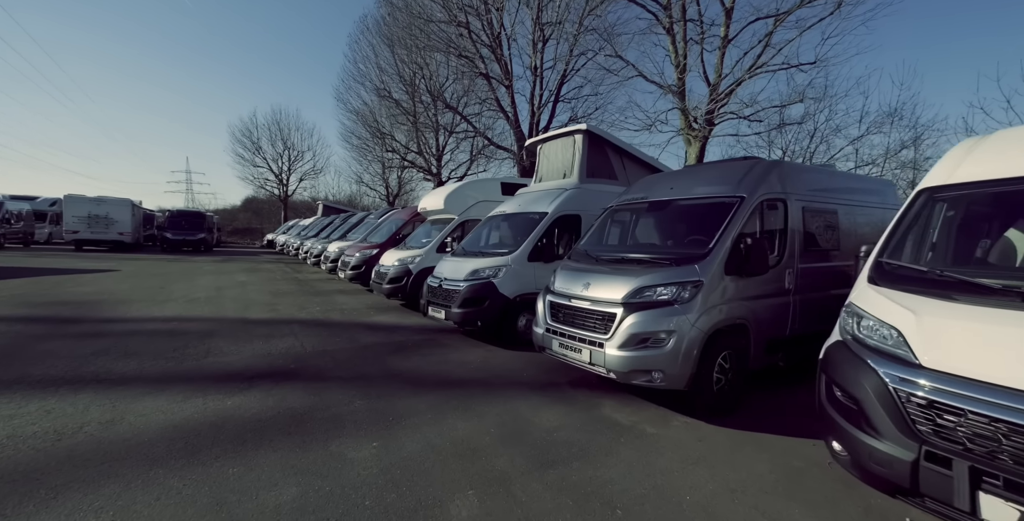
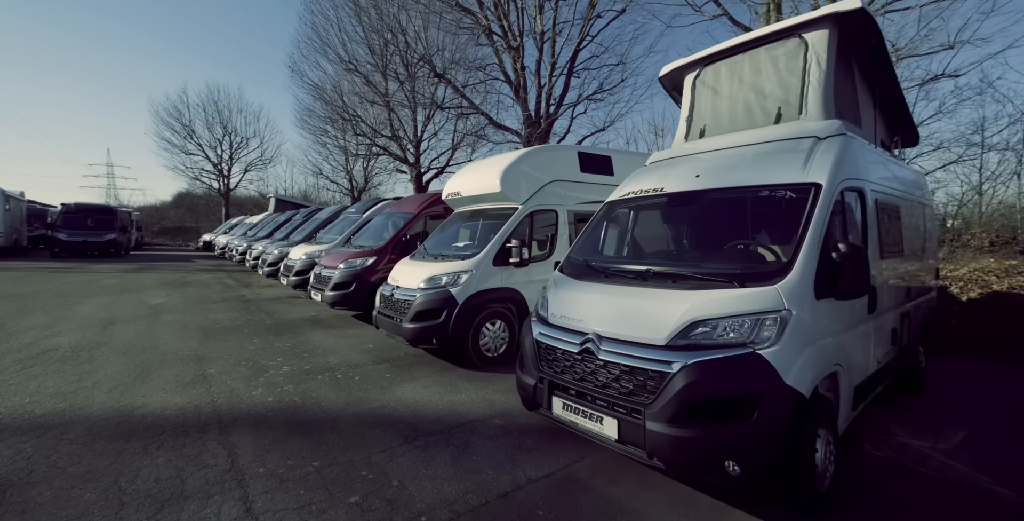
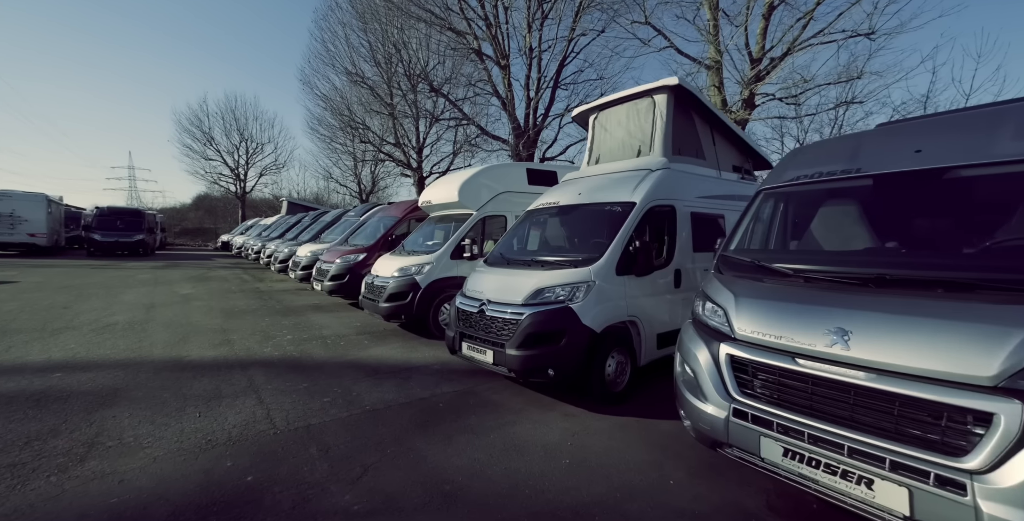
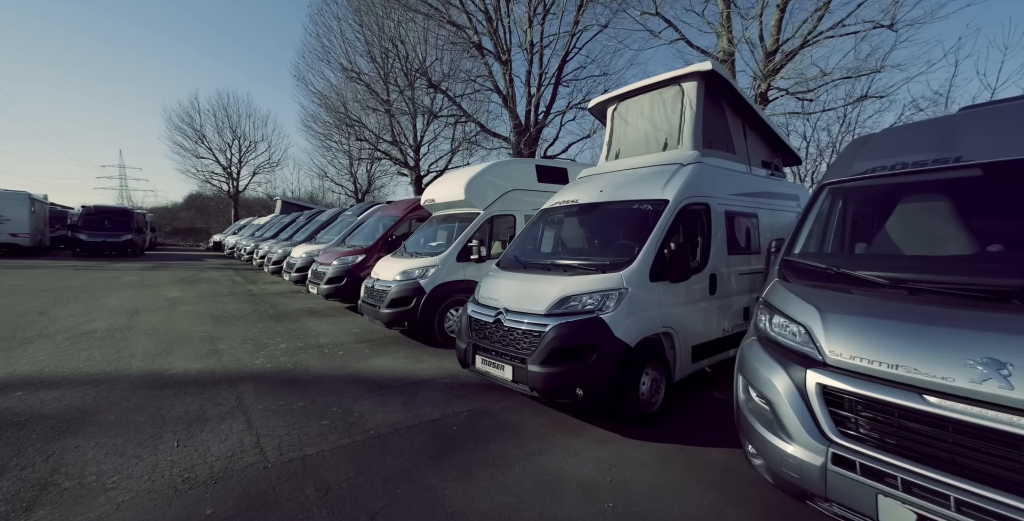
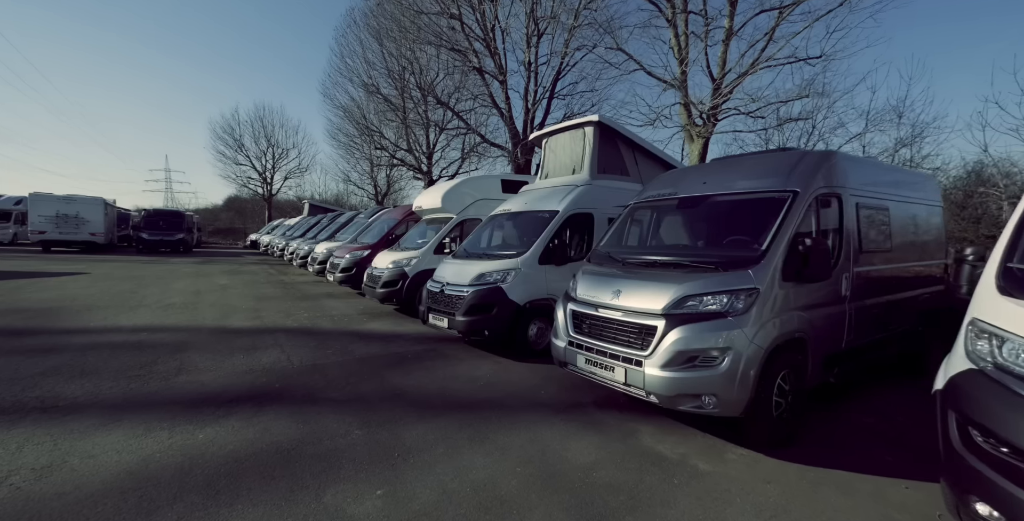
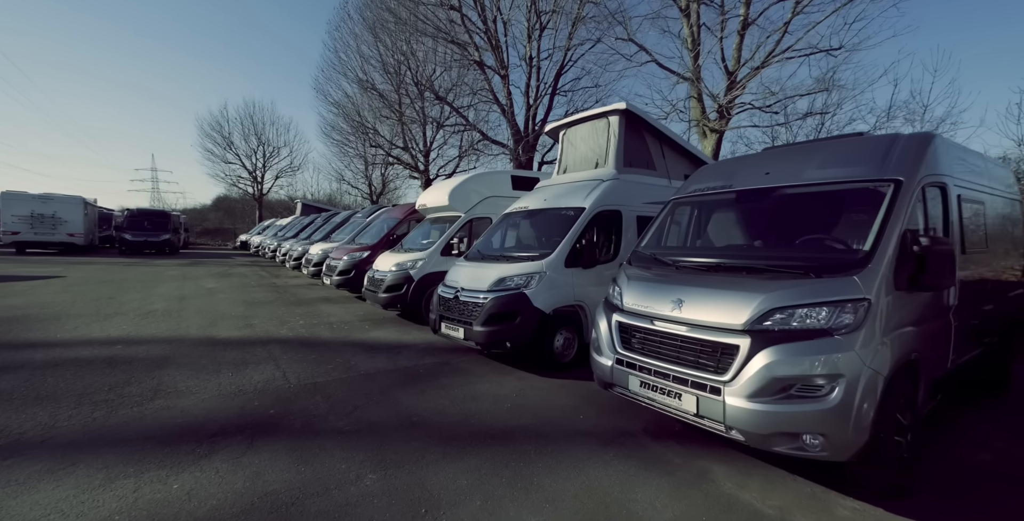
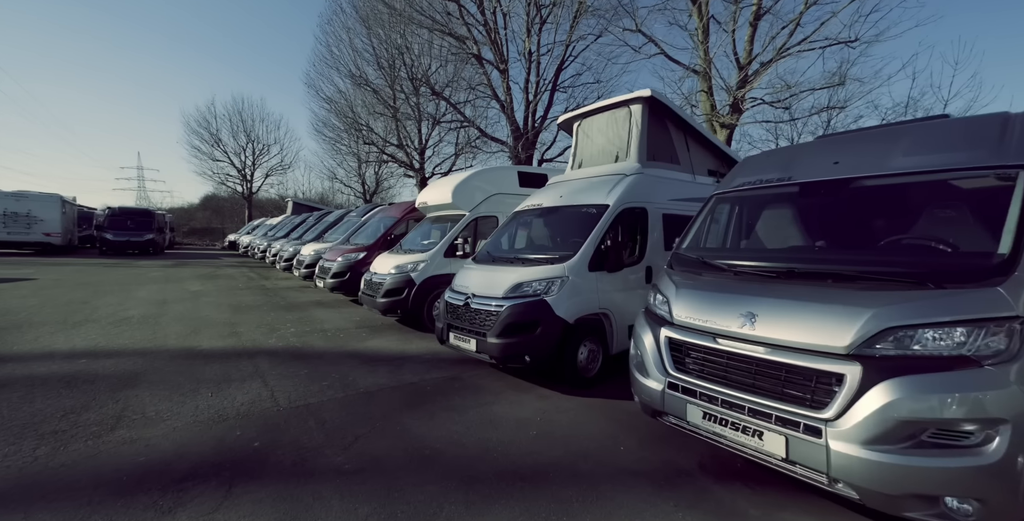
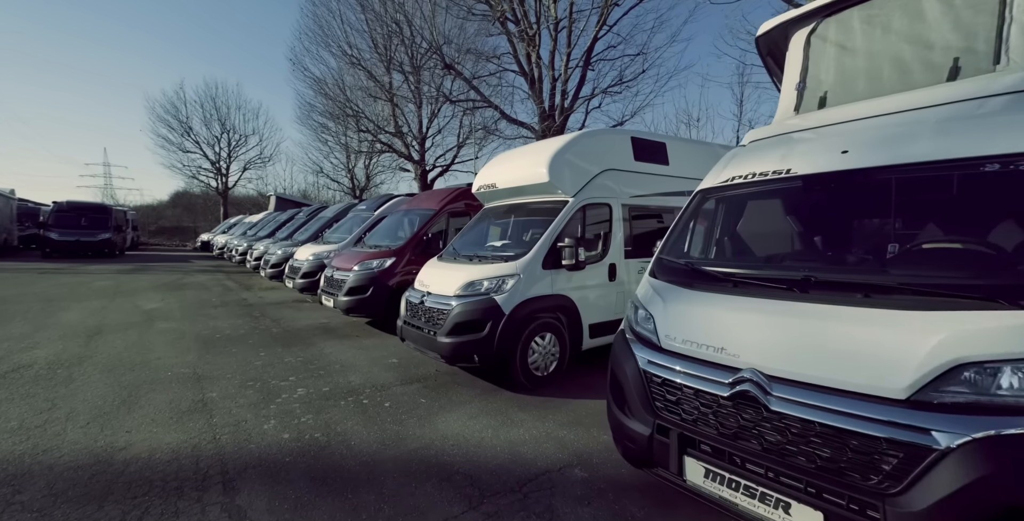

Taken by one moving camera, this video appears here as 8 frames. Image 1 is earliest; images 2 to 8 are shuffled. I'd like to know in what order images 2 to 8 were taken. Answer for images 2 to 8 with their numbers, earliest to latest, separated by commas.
5, 6, 7, 3, 4, 2, 8
